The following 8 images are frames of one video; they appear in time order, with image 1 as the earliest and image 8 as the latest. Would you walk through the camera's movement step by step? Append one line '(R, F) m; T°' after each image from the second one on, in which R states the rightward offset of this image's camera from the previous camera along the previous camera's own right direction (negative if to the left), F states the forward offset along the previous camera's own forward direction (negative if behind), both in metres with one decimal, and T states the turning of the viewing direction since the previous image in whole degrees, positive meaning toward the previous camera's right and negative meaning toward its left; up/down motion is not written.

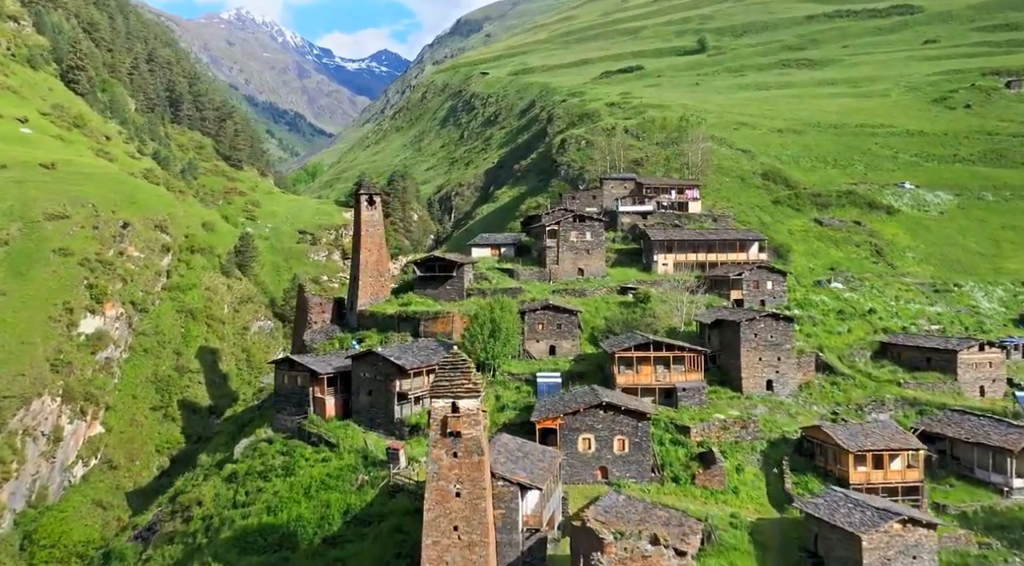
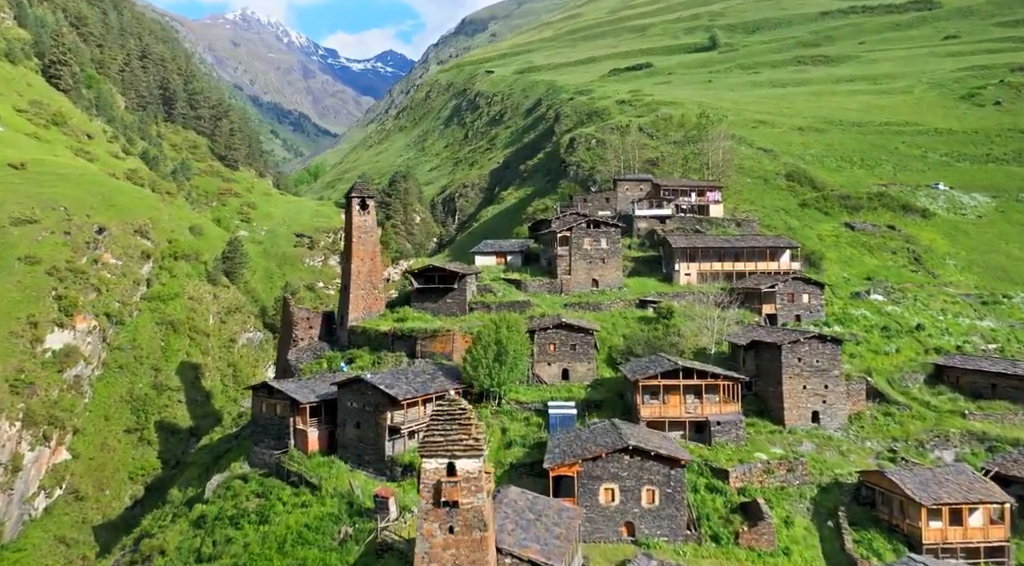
(-0.1, +5.5) m; 0°
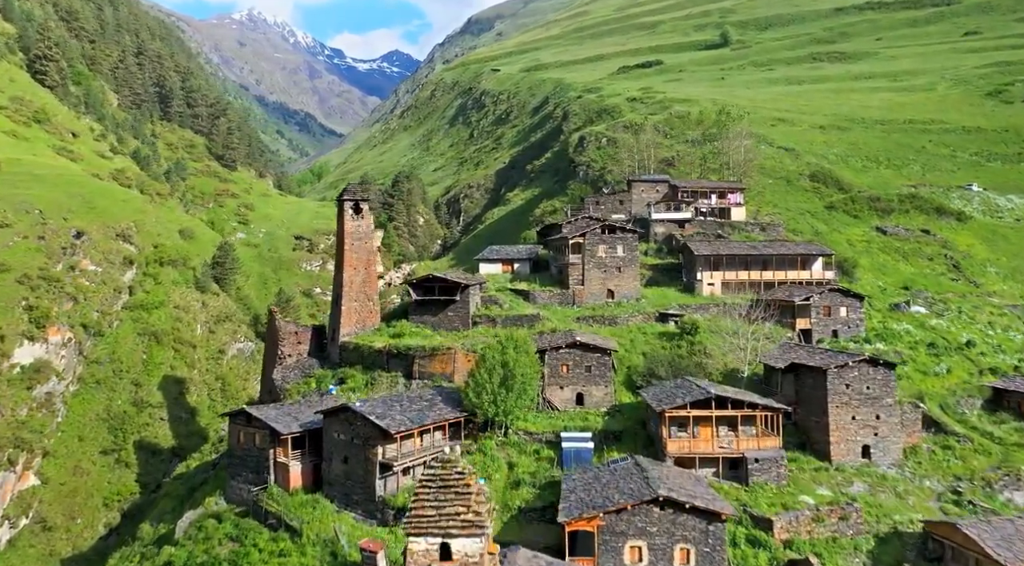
(-0.1, +4.5) m; 0°
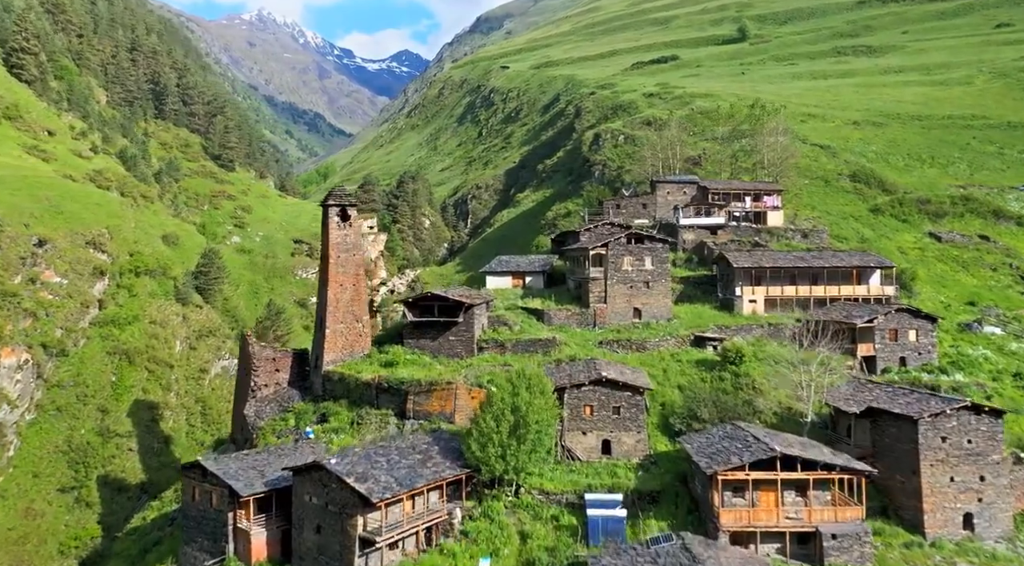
(-0.1, +6.5) m; -1°
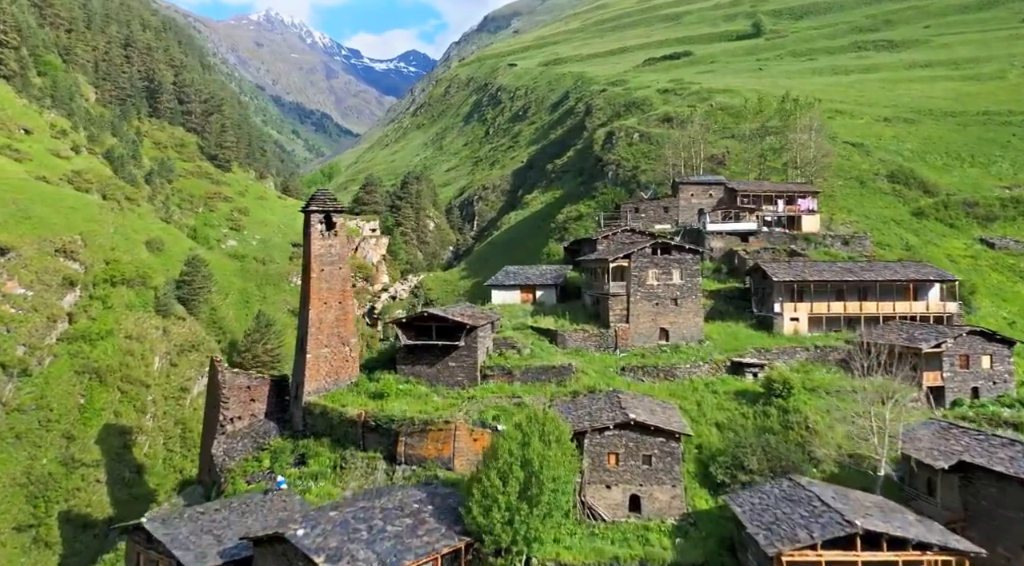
(-0.1, +5.2) m; -1°
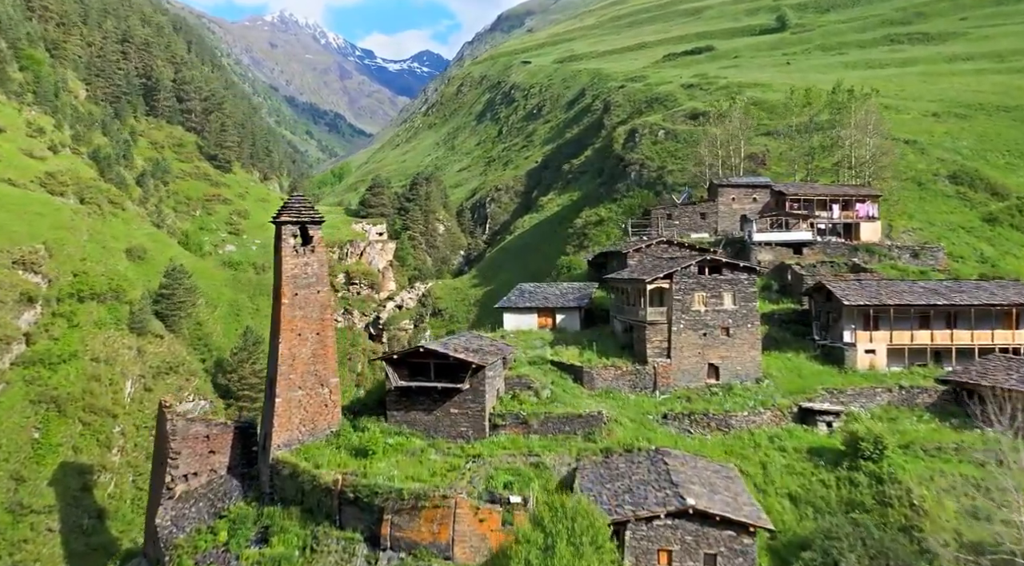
(-0.1, +6.5) m; -1°
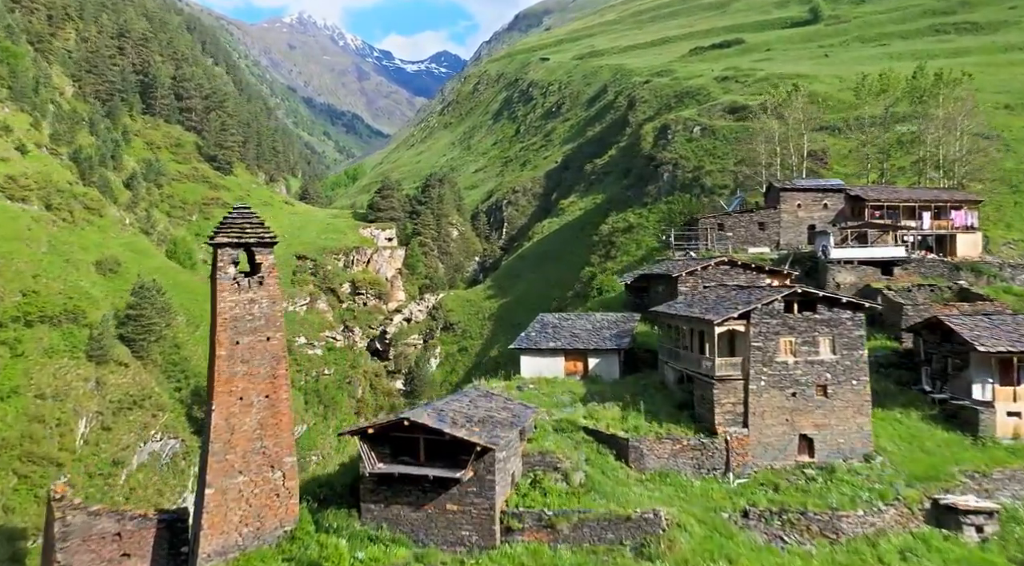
(-0.1, +7.8) m; -1°
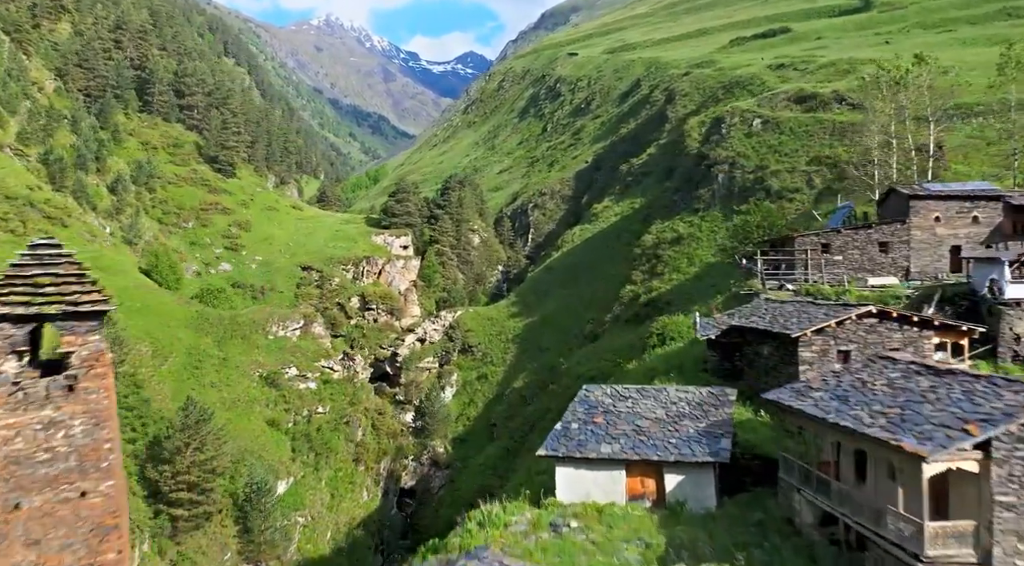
(-0.1, +10.2) m; -2°
